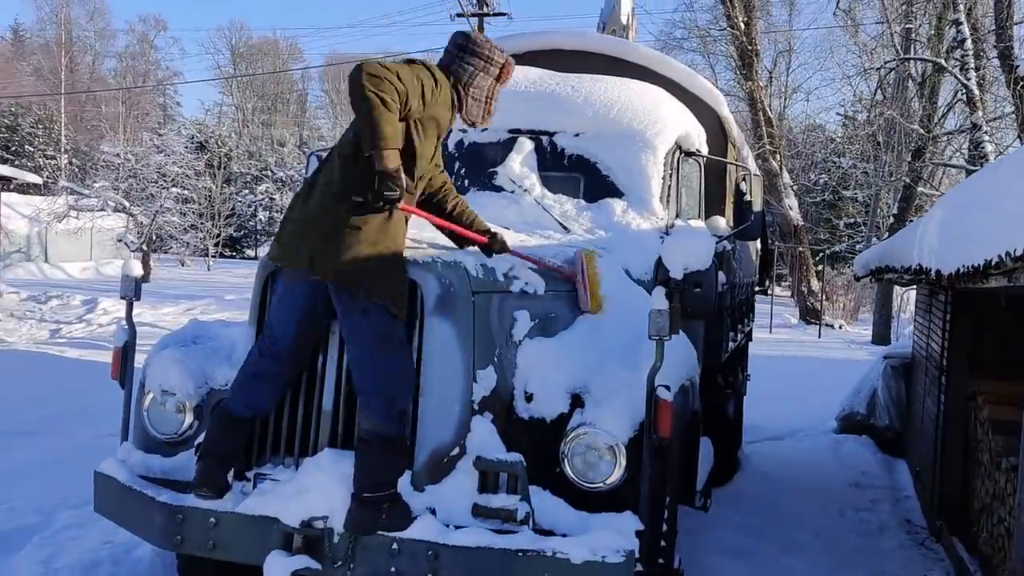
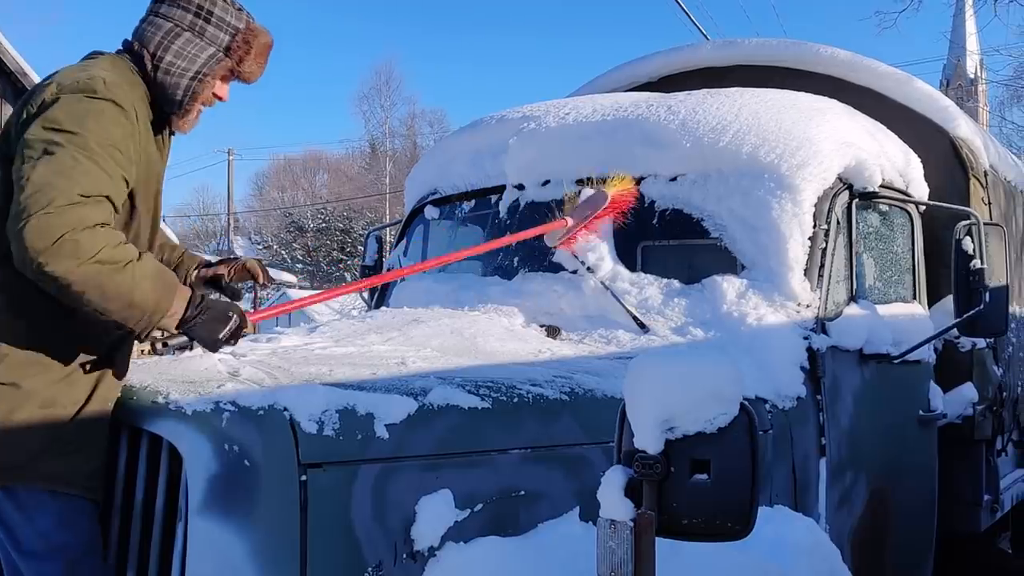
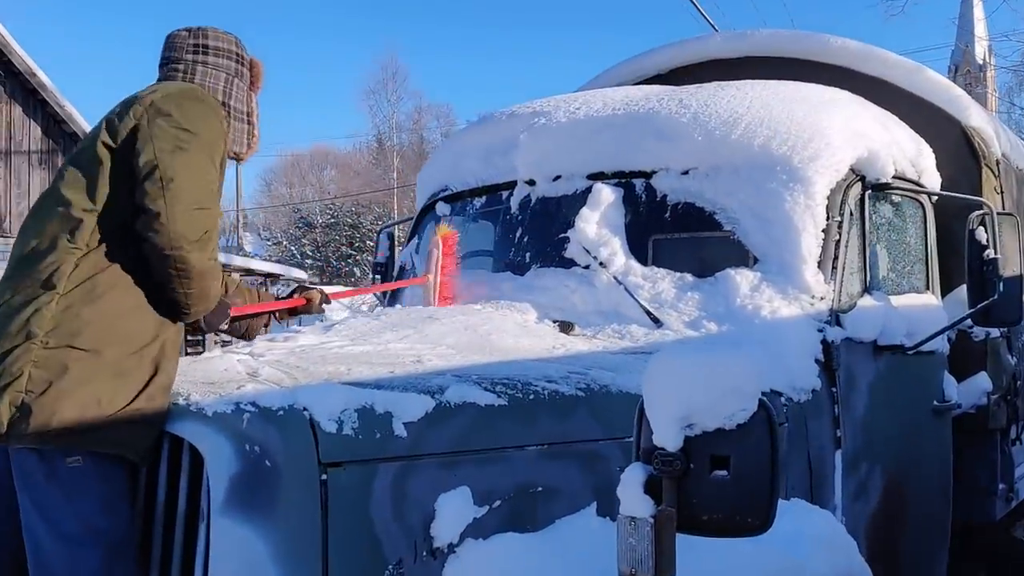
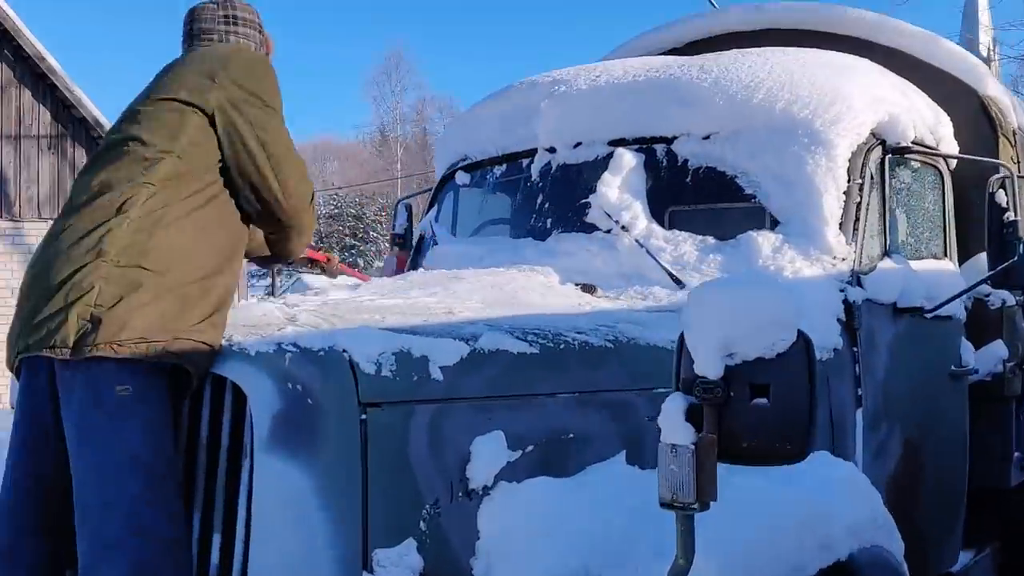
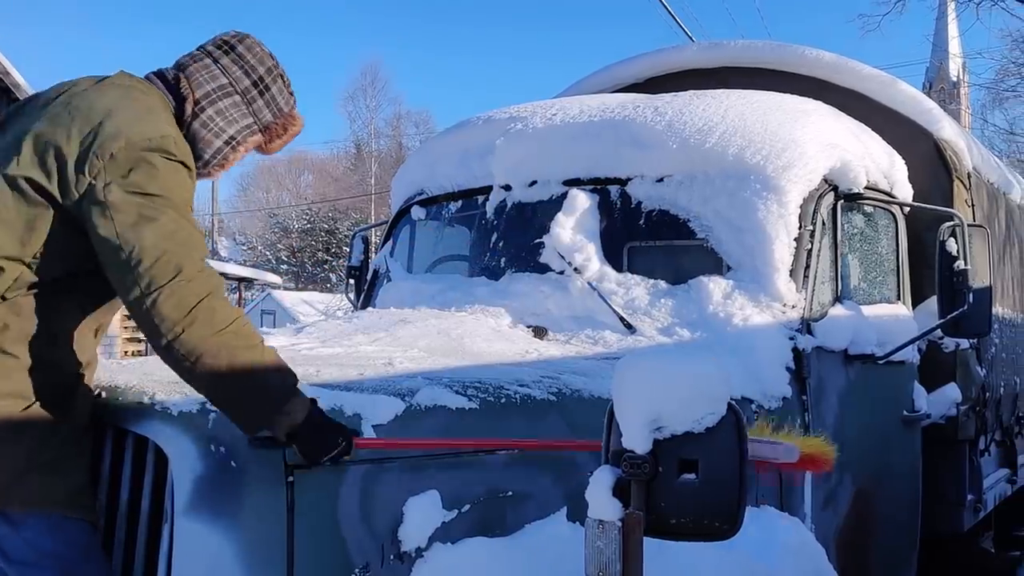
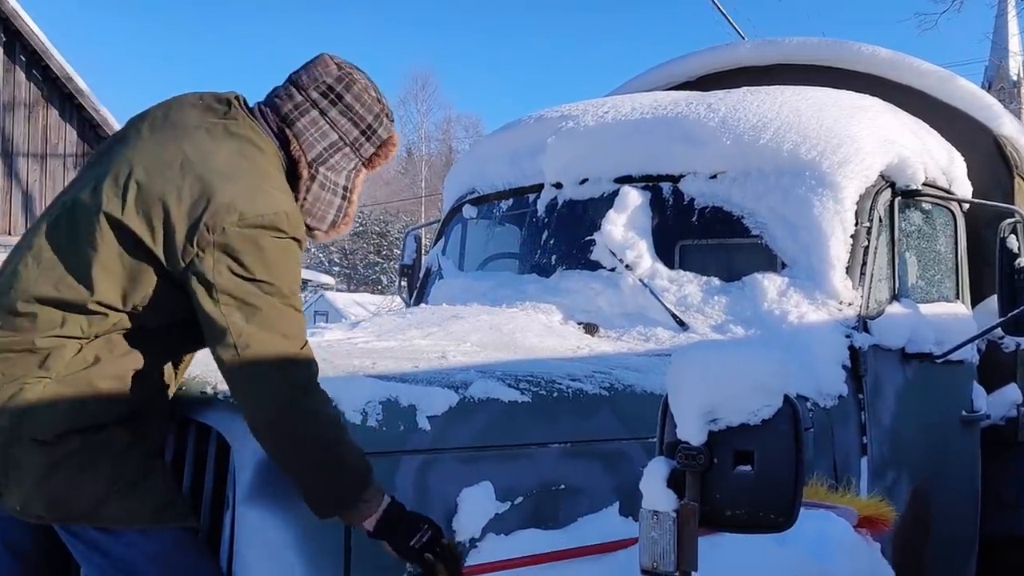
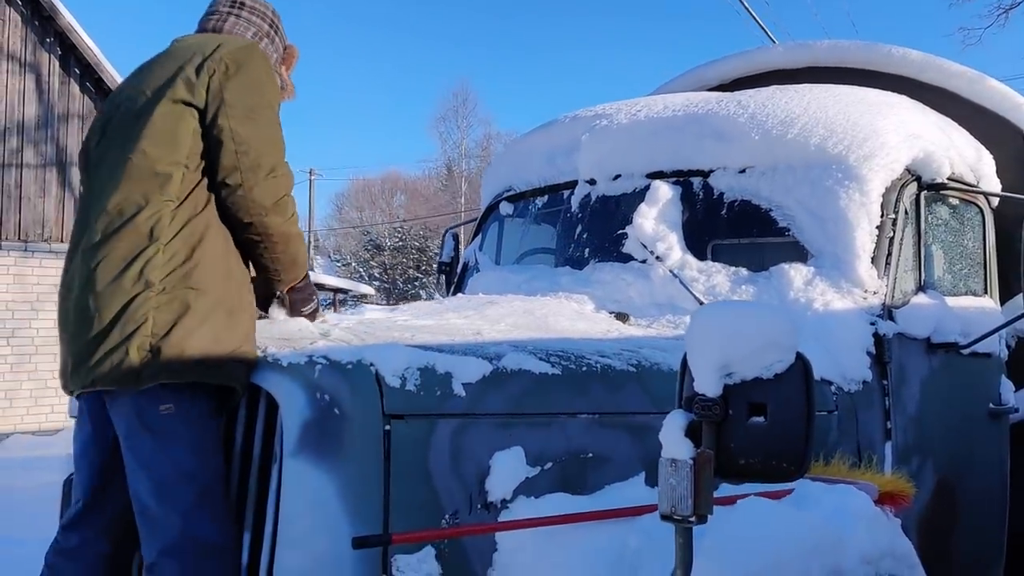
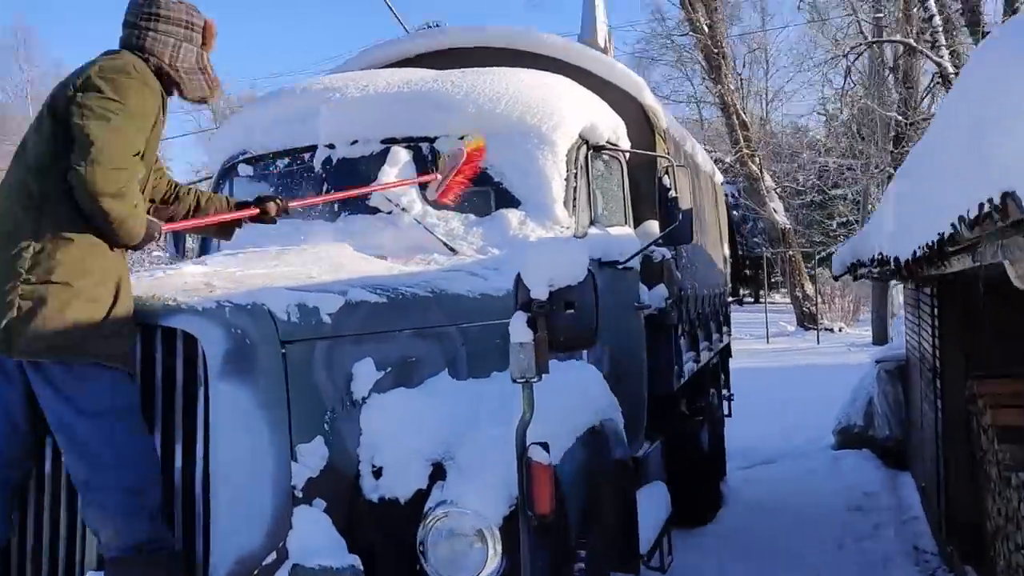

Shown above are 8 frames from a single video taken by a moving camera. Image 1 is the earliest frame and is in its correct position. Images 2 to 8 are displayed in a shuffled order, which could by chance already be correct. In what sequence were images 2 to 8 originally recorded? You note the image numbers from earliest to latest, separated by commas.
8, 4, 3, 2, 5, 6, 7
